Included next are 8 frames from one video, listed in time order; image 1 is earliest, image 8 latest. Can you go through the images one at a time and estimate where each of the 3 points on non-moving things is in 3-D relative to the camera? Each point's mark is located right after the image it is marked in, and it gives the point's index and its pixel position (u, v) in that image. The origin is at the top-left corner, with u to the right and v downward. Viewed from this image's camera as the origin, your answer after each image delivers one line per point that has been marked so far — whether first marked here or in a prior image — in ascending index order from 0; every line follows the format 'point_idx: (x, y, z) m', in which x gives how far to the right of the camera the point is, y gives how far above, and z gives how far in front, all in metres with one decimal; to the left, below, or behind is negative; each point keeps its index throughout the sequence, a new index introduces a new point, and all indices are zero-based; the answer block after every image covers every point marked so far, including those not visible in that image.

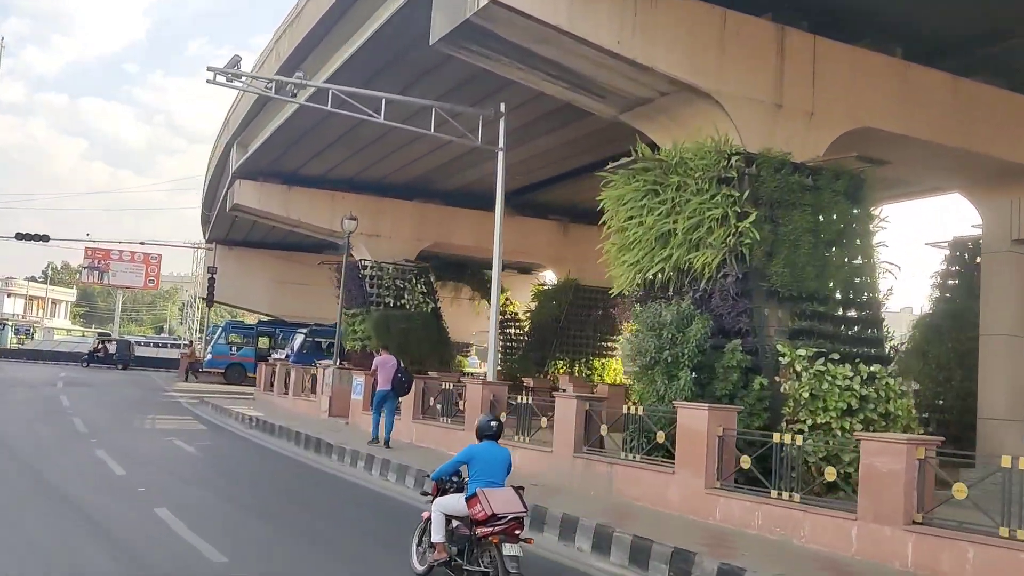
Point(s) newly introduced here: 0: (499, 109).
0: (-0.2, +2.8, +13.1) m
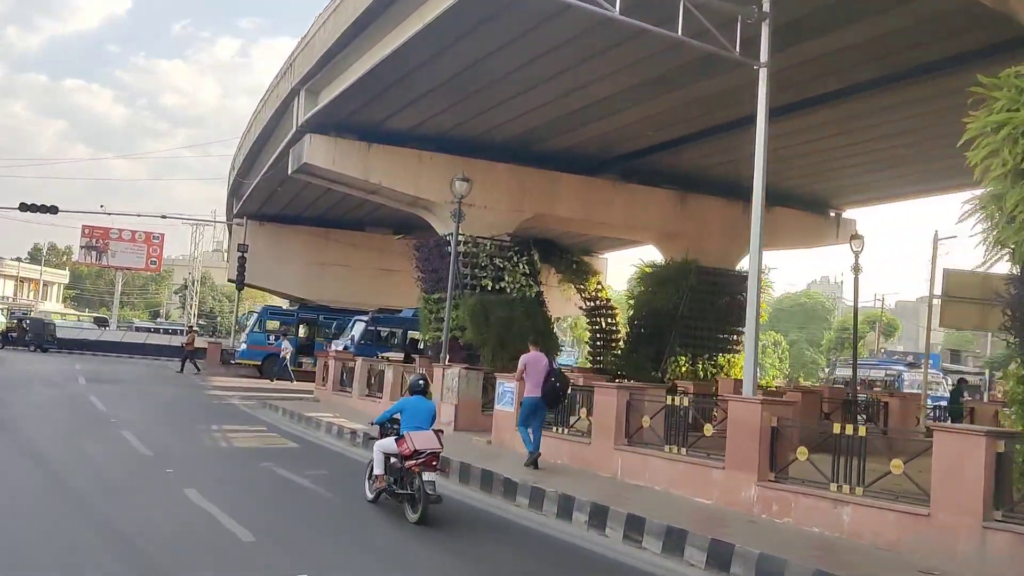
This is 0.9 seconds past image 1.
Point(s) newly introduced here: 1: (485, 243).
0: (+2.8, +3.1, +9.2) m
1: (-0.6, +1.0, +19.1) m
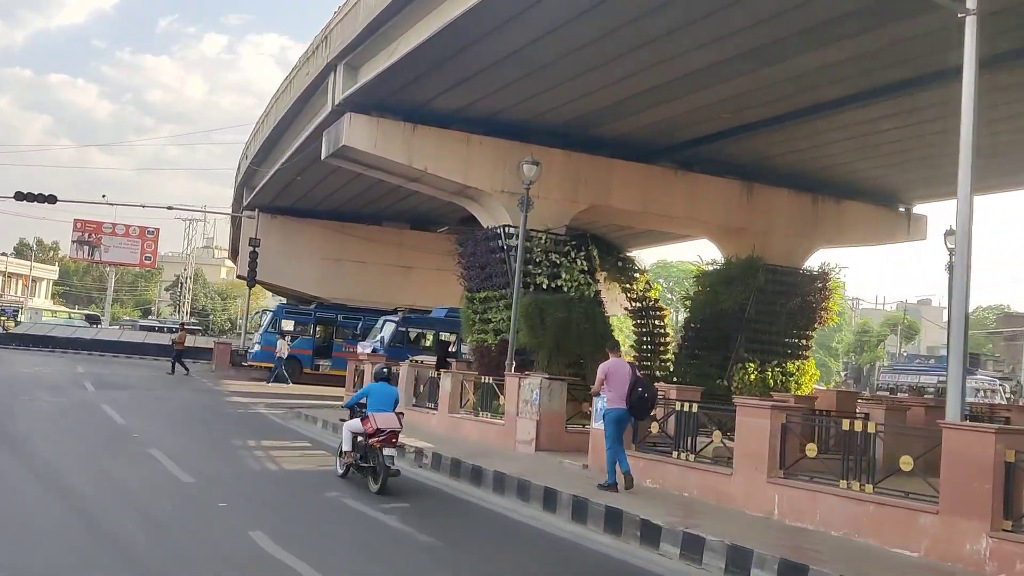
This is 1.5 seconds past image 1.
0: (+4.1, +3.1, +7.5) m
1: (+0.6, +1.1, +17.3) m
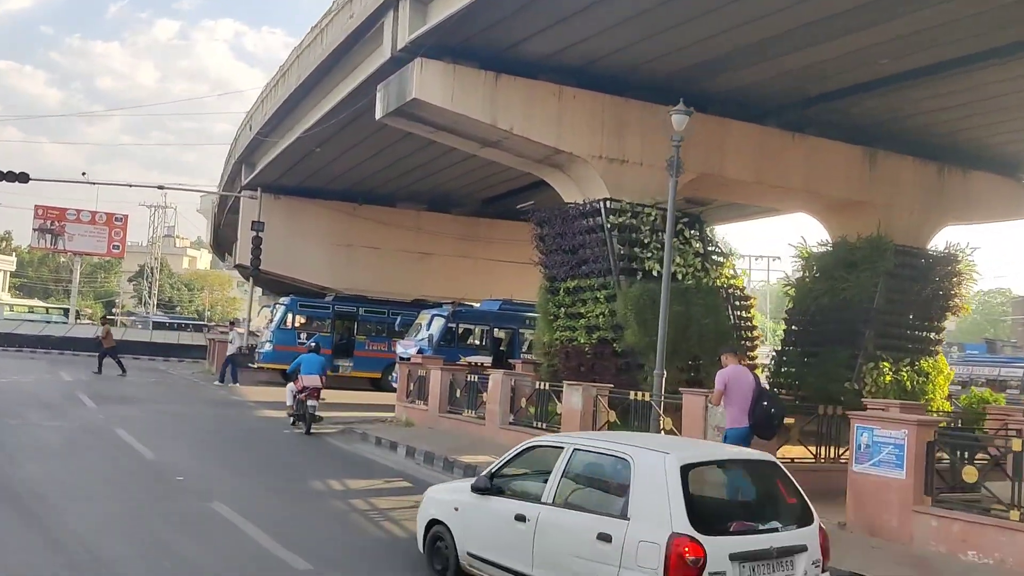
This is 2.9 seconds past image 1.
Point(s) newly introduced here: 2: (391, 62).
0: (+6.3, +3.2, +4.5) m
1: (+2.3, +1.3, +14.2) m
2: (-2.1, +3.9, +14.4) m
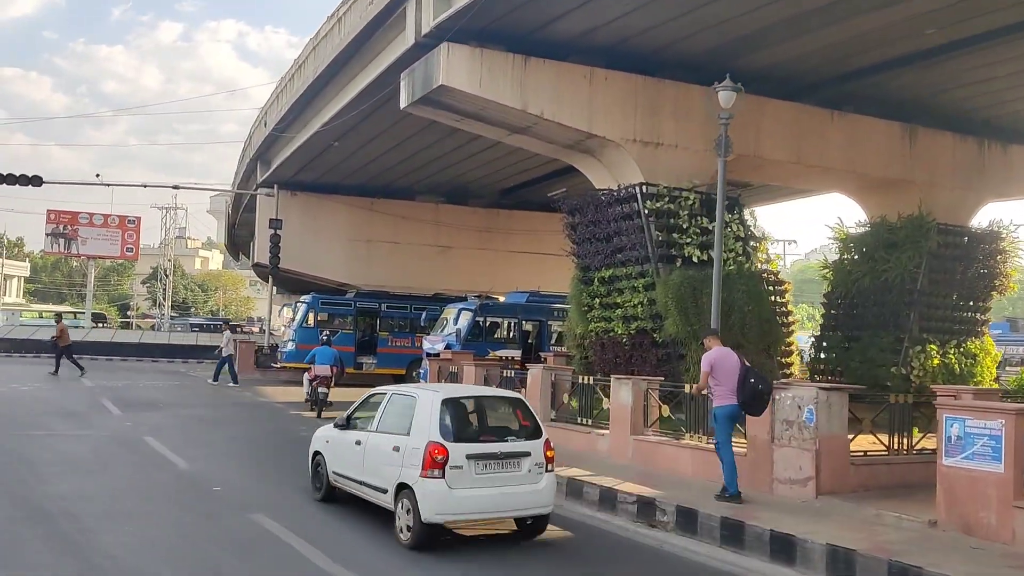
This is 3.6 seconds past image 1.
0: (+6.6, +3.4, +3.9) m
1: (+2.8, +1.5, +13.7) m
2: (-1.6, +4.0, +13.9) m
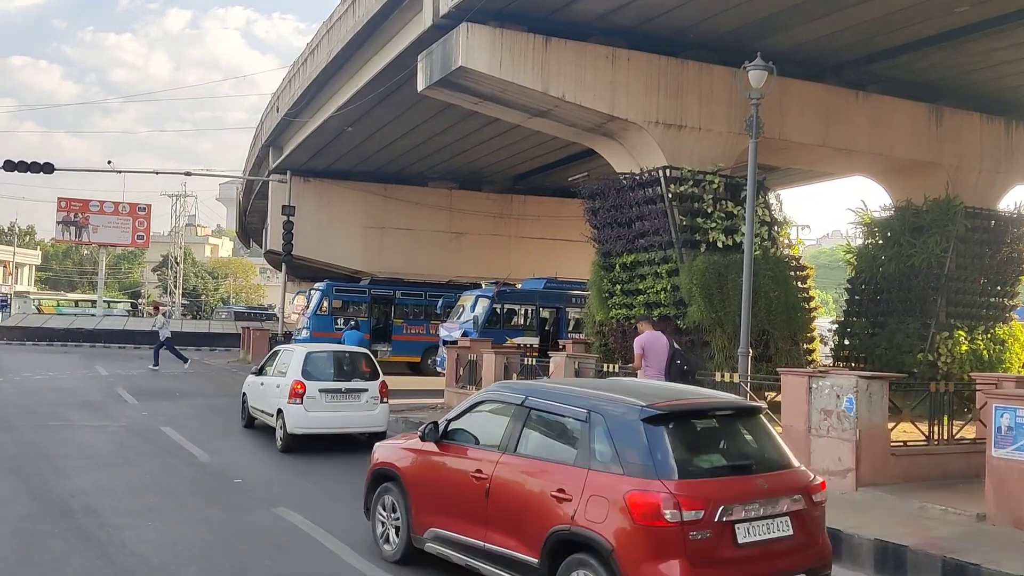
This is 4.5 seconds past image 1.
0: (+6.8, +3.5, +3.5) m
1: (+3.2, +1.7, +13.4) m
2: (-1.3, +4.2, +13.6) m
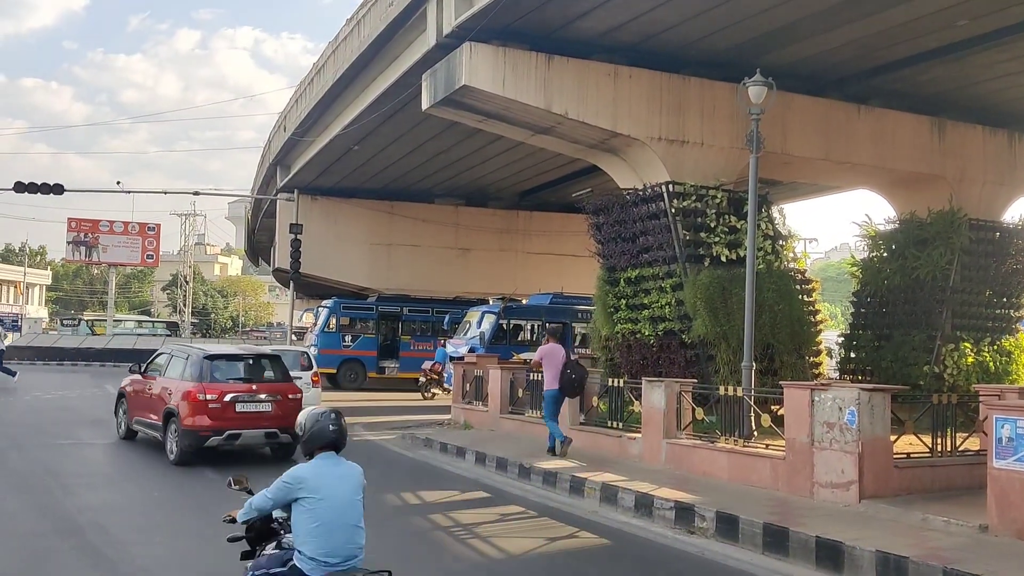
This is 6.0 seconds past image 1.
0: (+6.8, +3.5, +3.6) m
1: (+3.2, +1.5, +13.5) m
2: (-1.3, +4.0, +13.8) m
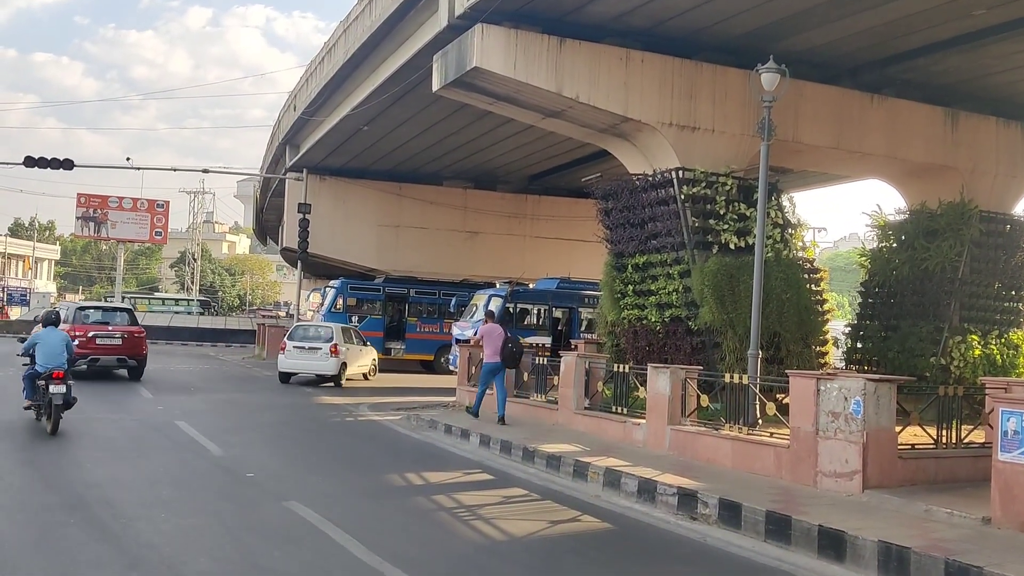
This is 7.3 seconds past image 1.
0: (+6.9, +3.5, +3.5) m
1: (+3.4, +1.7, +13.4) m
2: (-1.1, +4.2, +13.7) m
